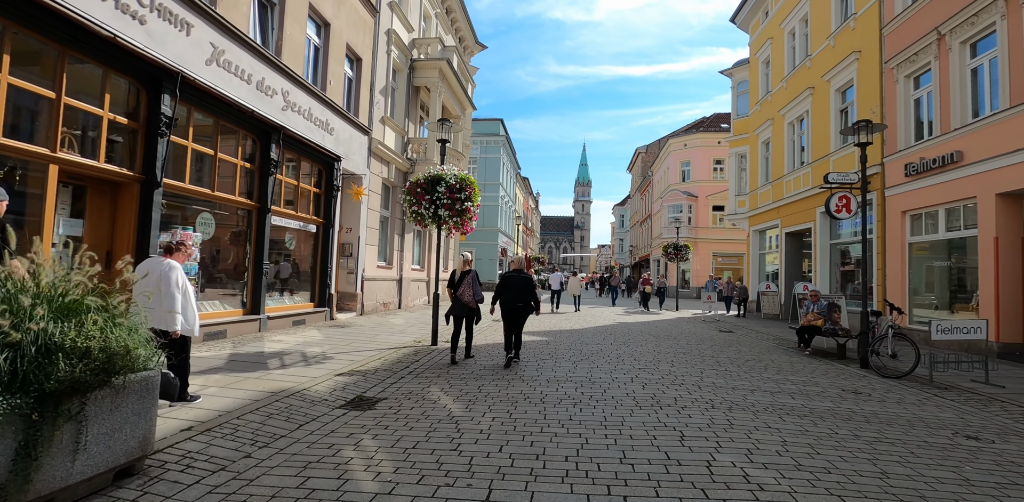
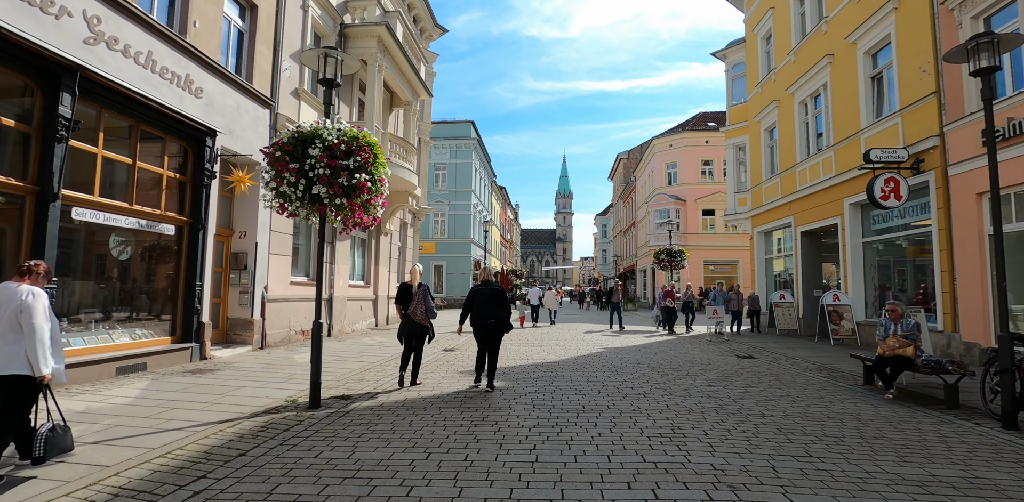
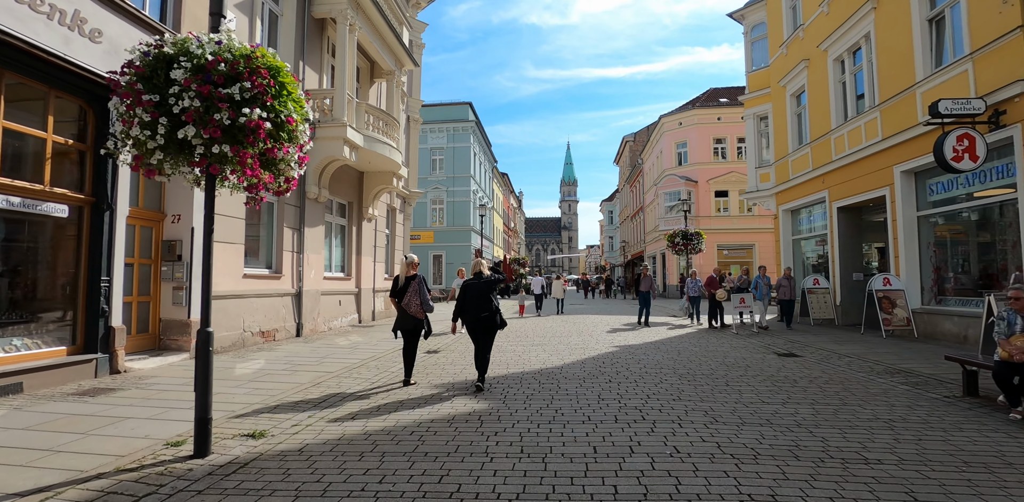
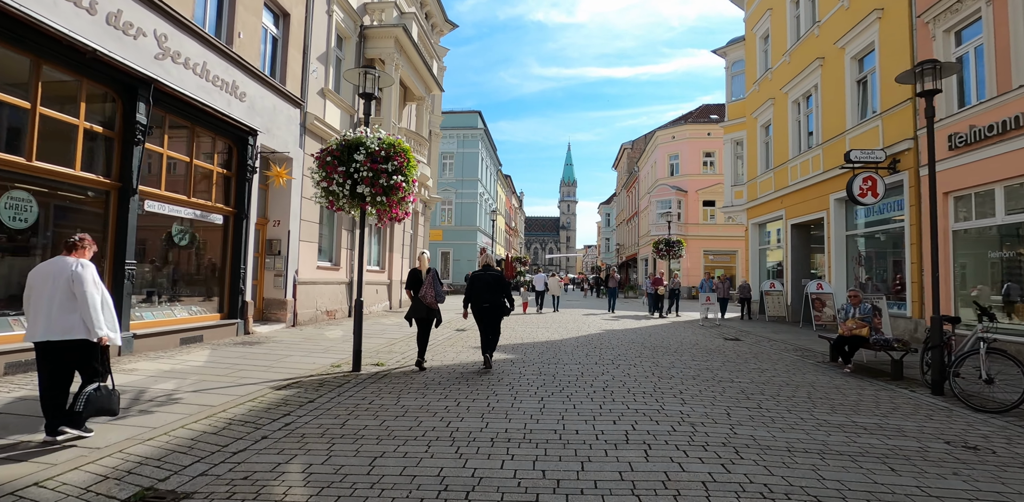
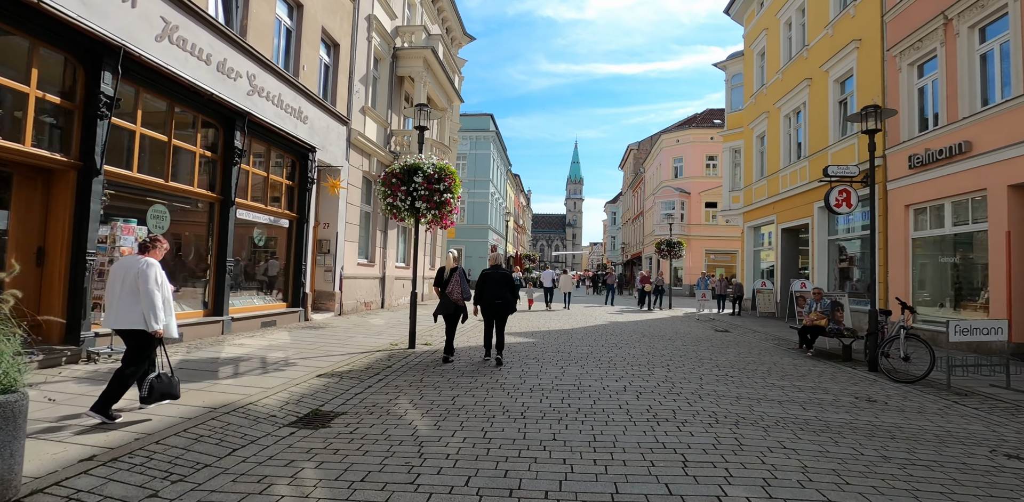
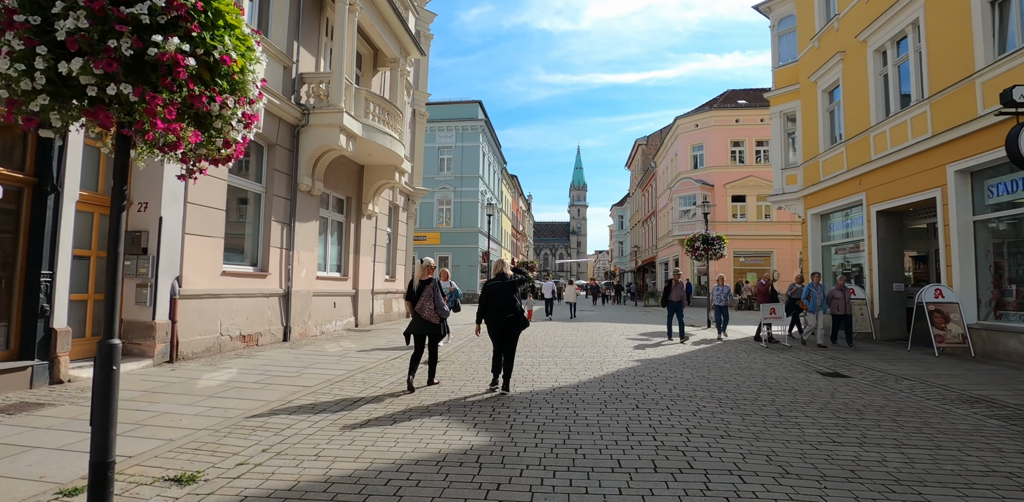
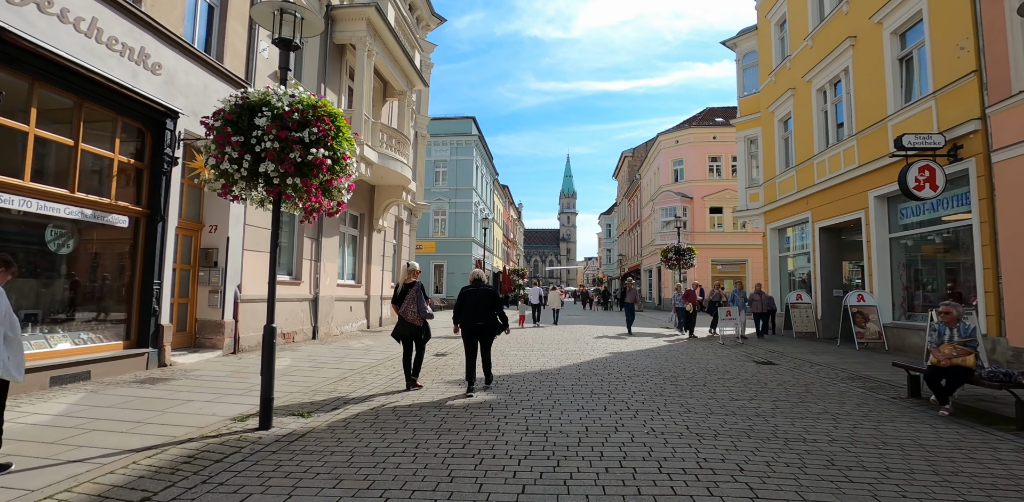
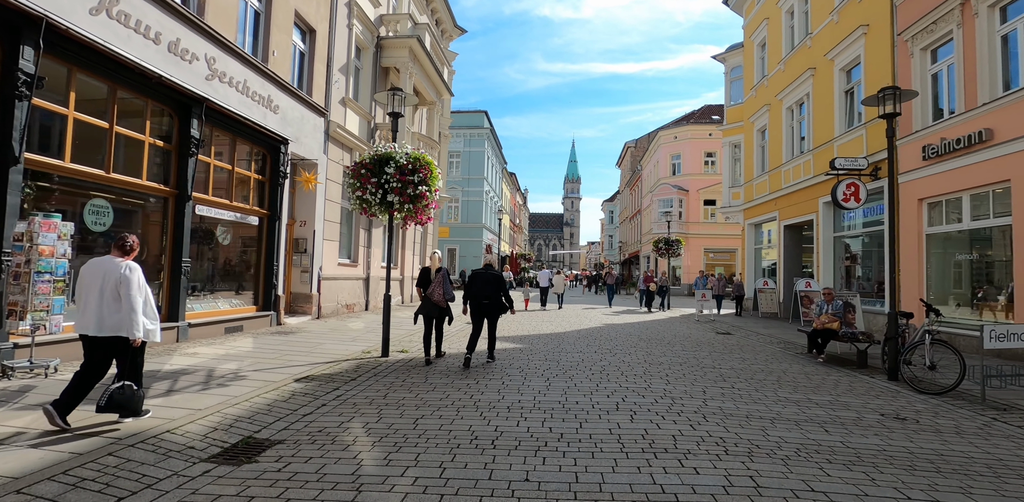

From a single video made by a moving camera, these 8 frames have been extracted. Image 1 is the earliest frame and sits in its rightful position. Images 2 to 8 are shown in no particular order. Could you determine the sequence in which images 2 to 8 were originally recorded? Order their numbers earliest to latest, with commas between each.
5, 8, 4, 2, 7, 3, 6
